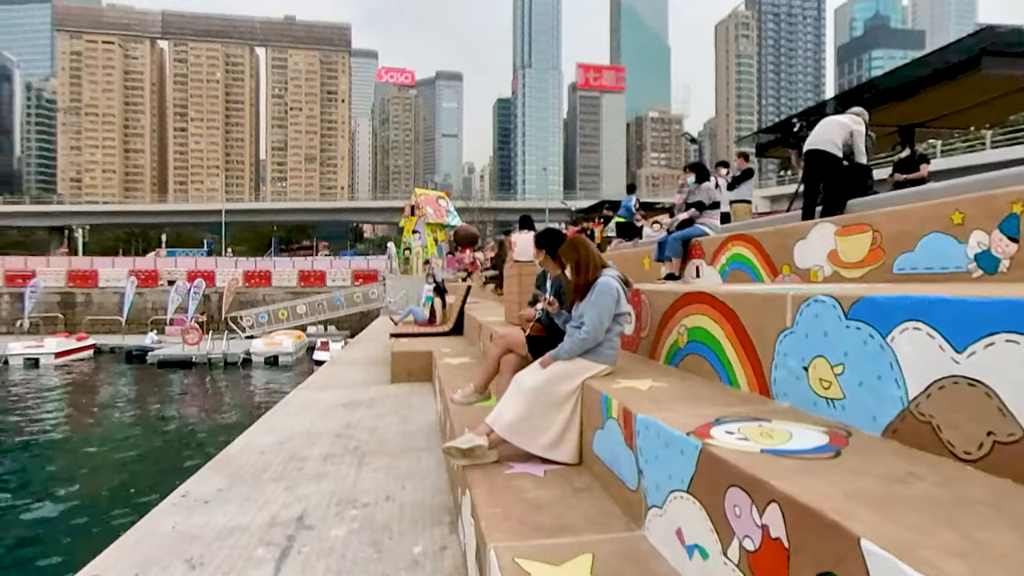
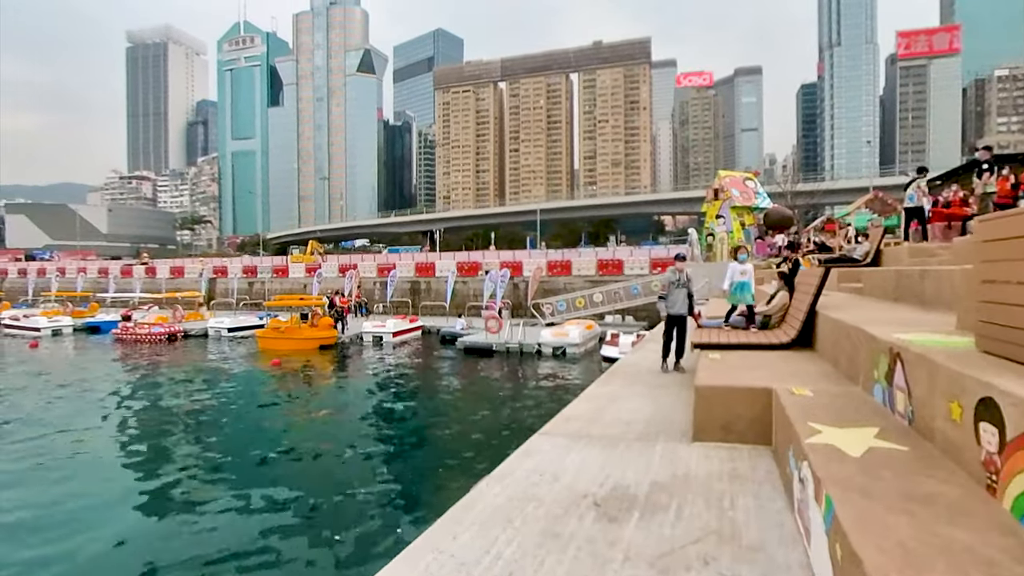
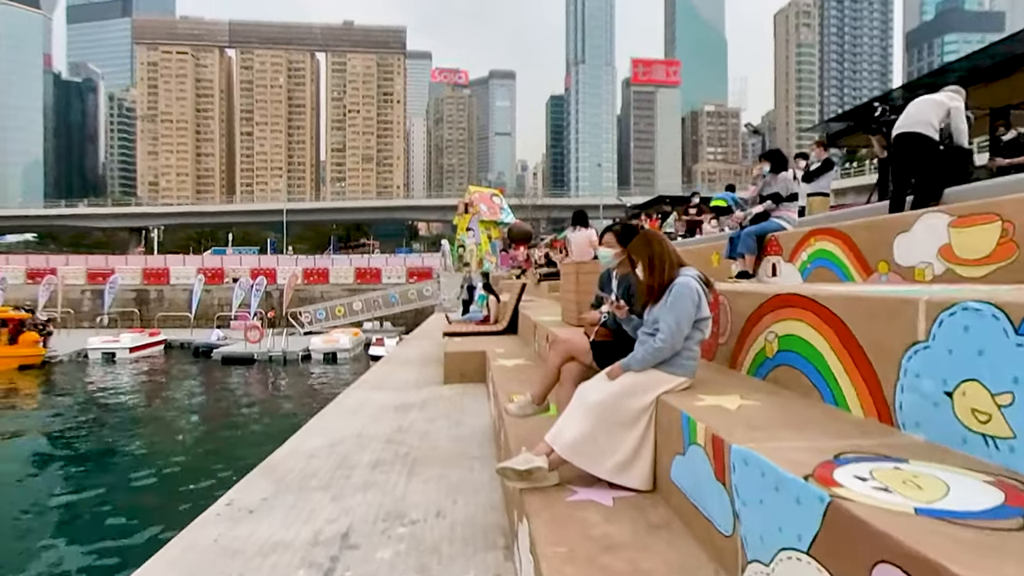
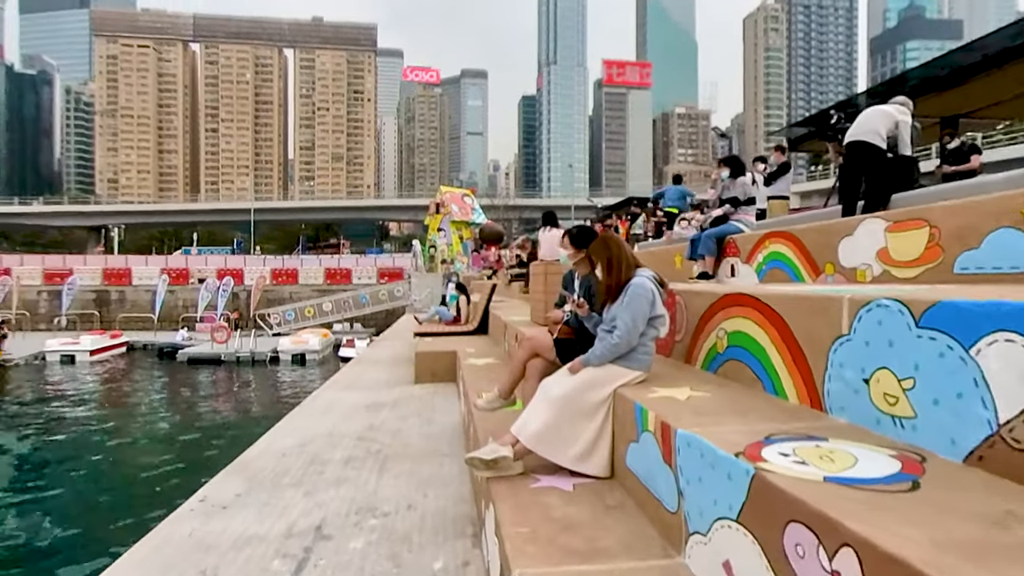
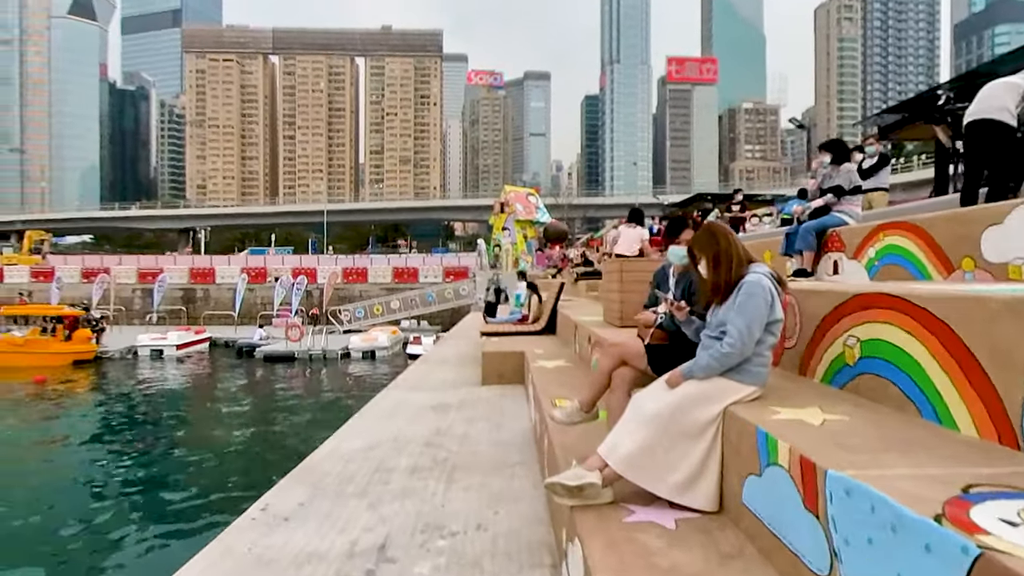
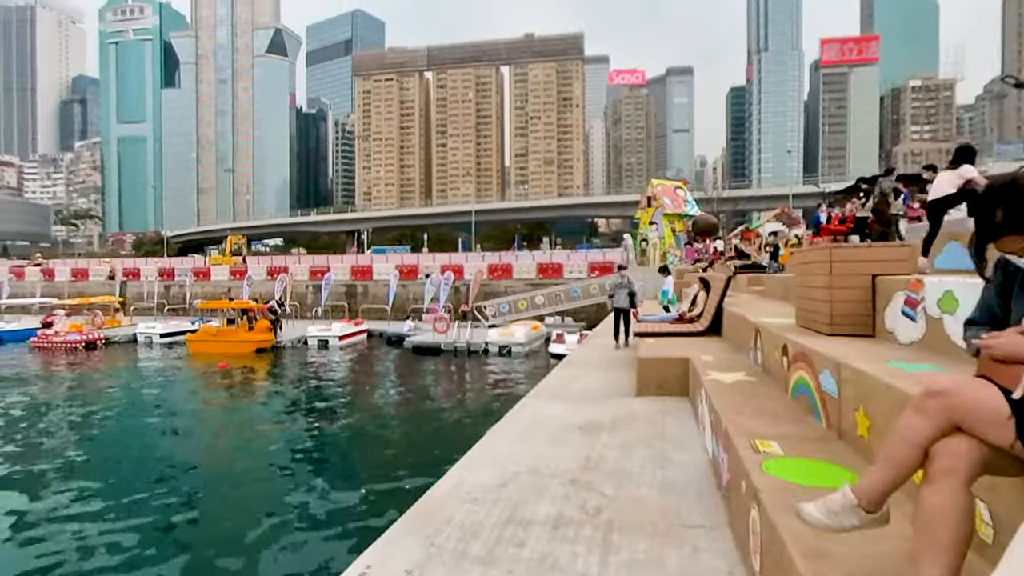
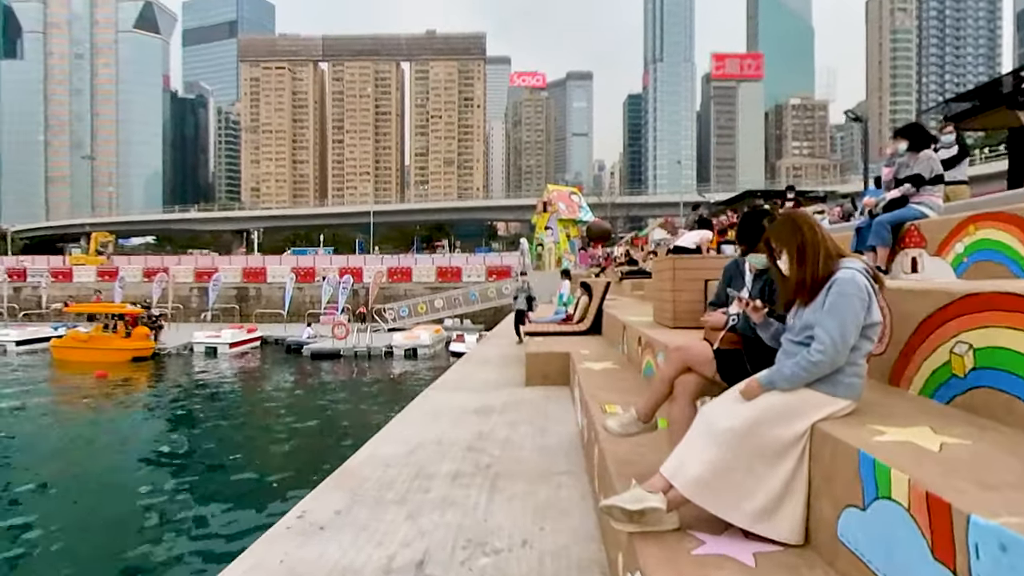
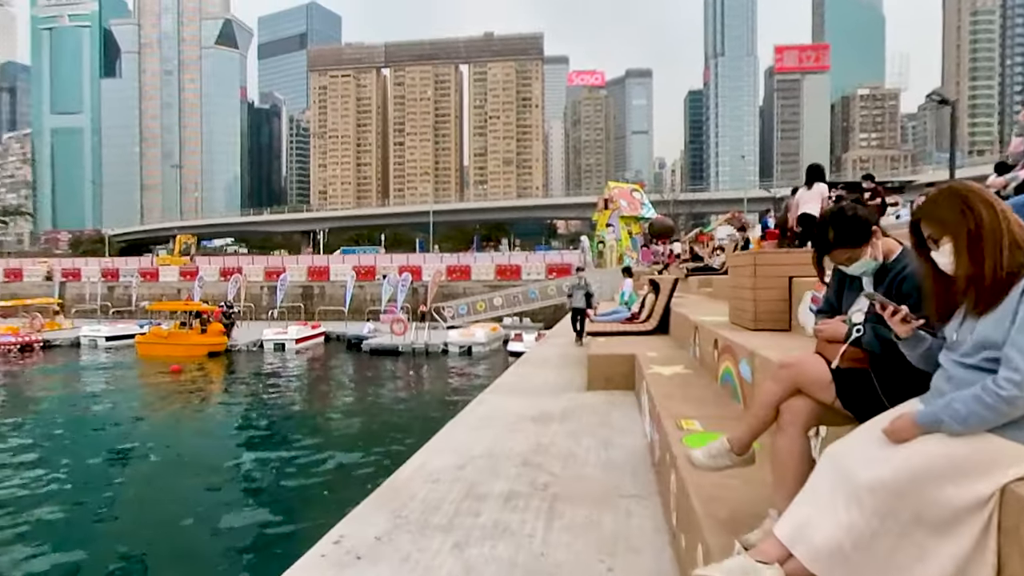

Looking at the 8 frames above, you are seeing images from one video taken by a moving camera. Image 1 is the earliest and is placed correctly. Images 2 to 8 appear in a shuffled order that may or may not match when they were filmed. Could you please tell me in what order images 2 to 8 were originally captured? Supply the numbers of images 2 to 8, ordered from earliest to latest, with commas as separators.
4, 3, 5, 7, 8, 6, 2
